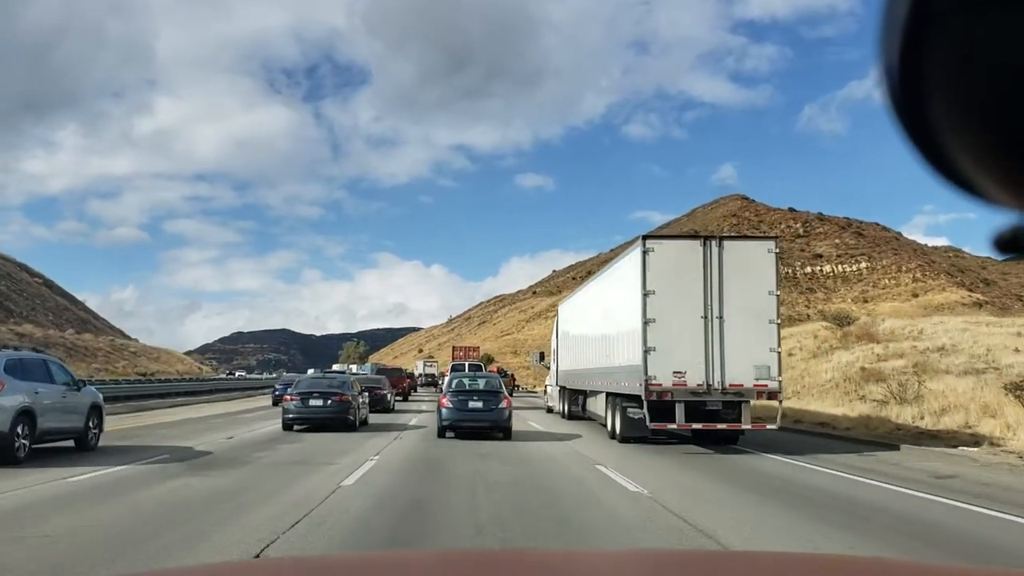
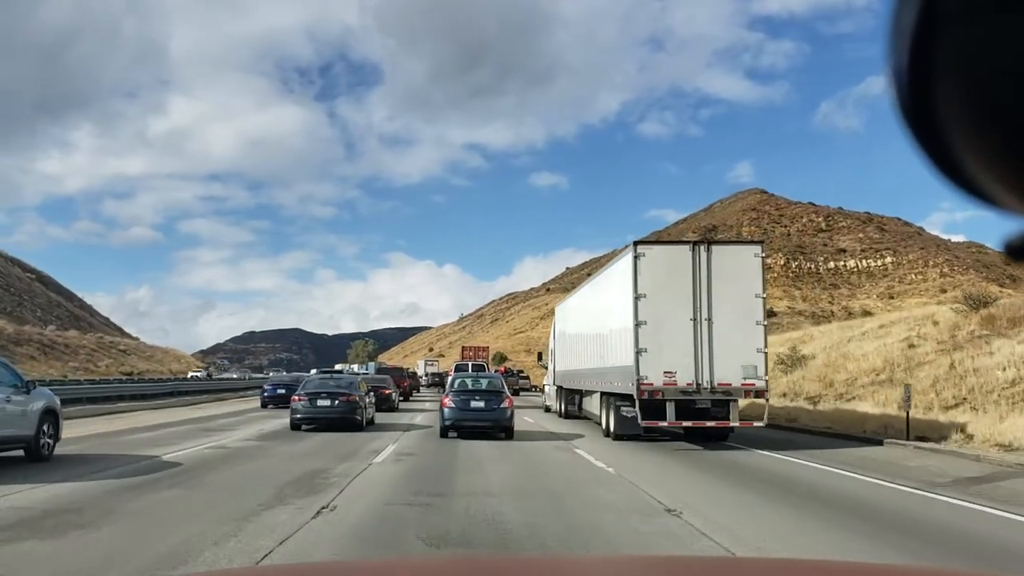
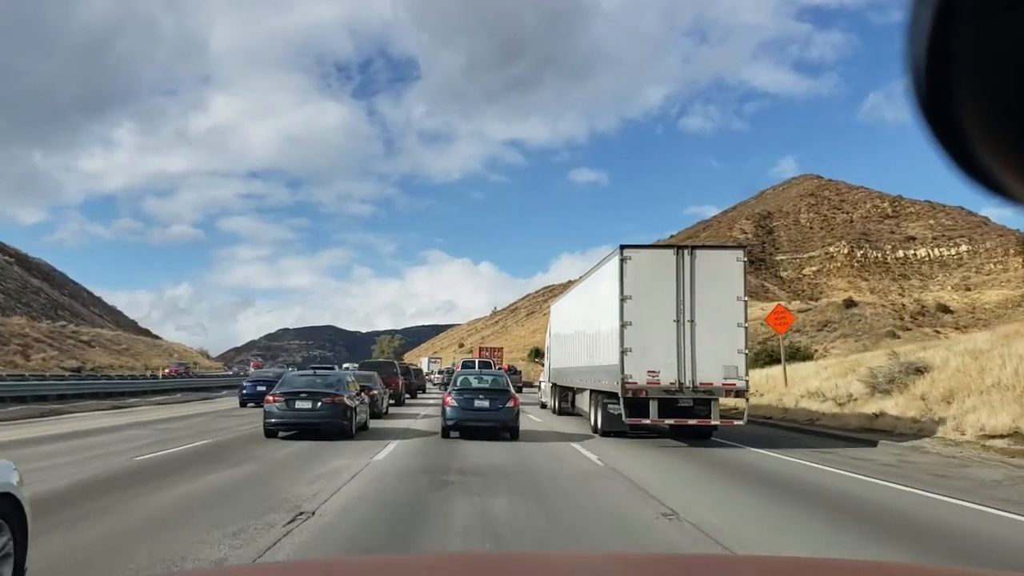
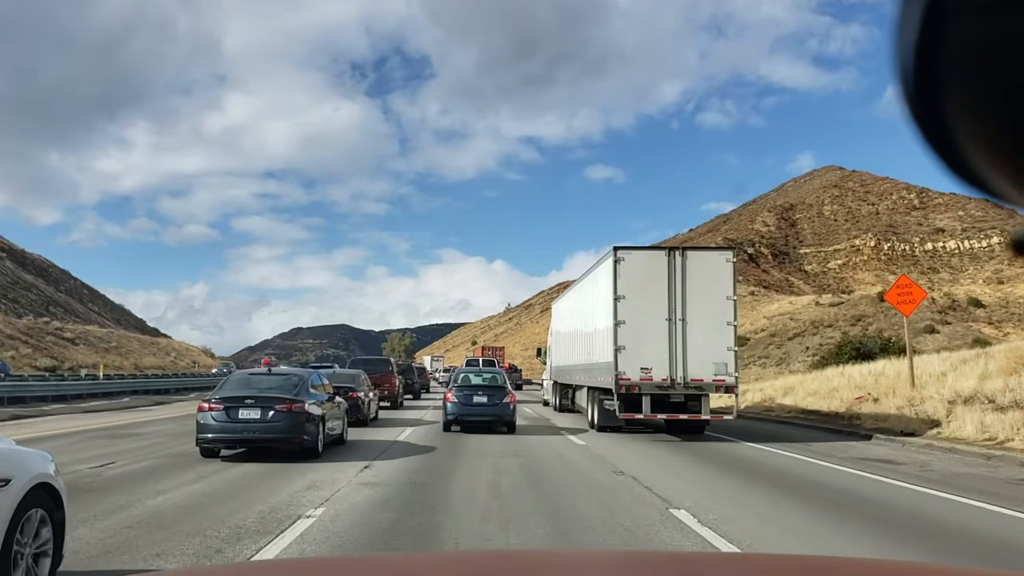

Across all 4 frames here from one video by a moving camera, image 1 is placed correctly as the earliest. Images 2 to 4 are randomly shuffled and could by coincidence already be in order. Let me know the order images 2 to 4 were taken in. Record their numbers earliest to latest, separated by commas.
2, 3, 4
